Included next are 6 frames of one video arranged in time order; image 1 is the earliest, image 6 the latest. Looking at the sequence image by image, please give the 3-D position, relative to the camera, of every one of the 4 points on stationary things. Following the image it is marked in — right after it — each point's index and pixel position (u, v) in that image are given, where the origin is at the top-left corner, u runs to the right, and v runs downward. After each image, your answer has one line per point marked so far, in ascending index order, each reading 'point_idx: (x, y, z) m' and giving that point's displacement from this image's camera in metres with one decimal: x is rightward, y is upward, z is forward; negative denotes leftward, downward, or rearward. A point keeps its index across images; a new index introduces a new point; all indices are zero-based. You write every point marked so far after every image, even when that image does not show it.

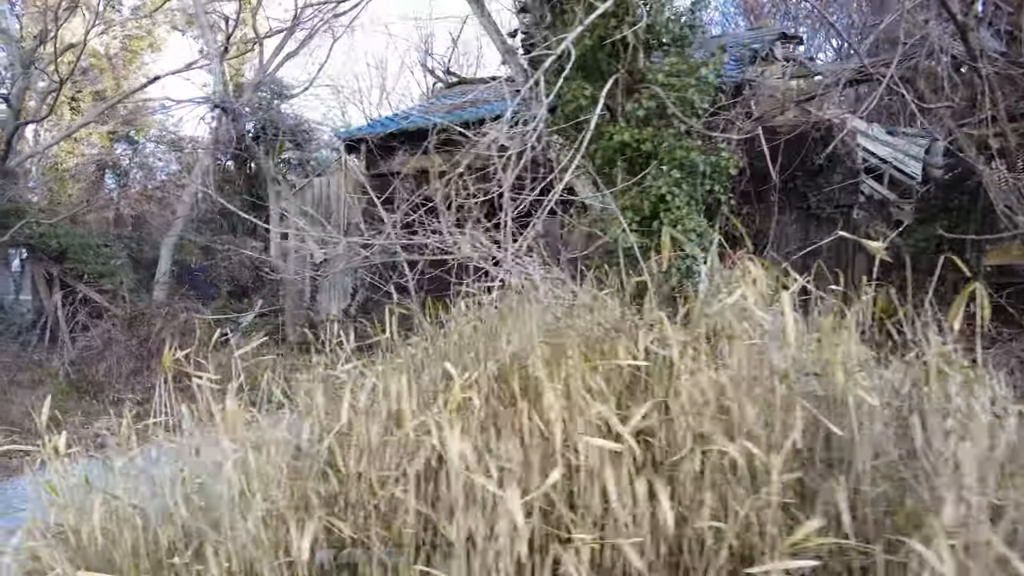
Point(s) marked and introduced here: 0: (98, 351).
0: (-5.0, -0.7, +7.4) m
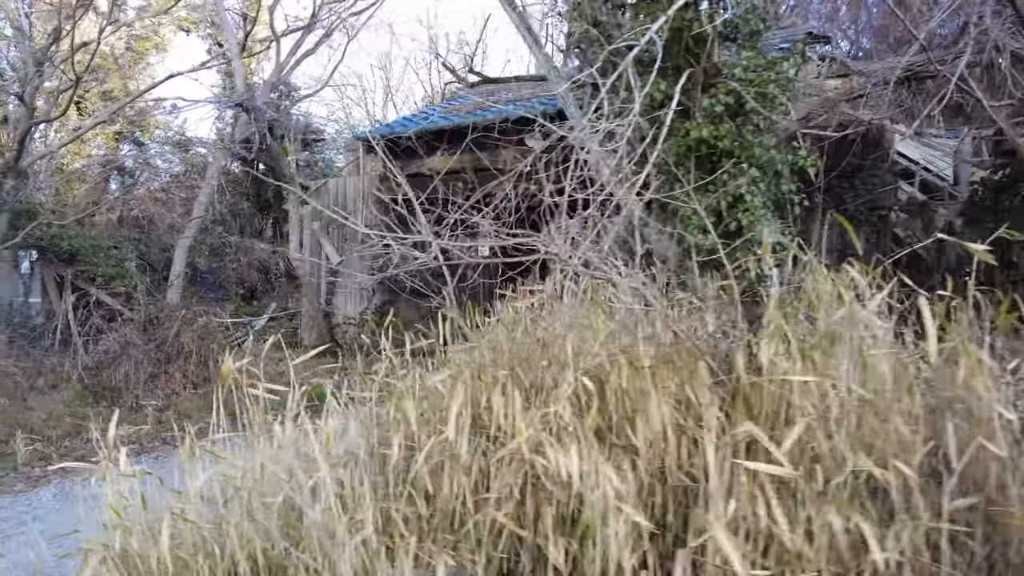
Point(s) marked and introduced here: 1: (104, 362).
0: (-4.7, -0.8, +7.2) m
1: (-4.8, -0.9, +7.3) m
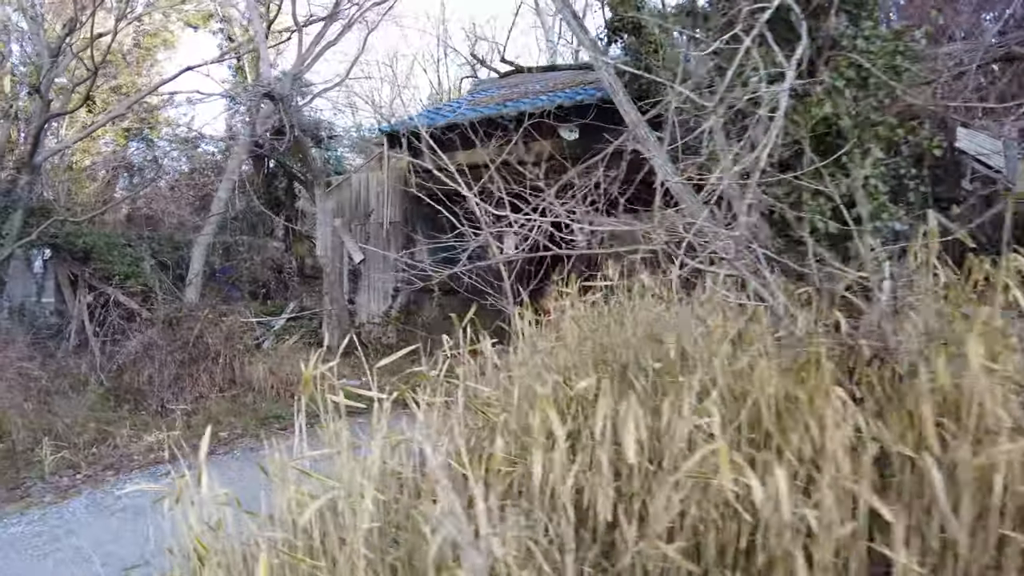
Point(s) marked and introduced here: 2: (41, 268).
0: (-4.2, -0.8, +6.9) m
1: (-4.4, -0.9, +7.0) m
2: (-7.4, +0.3, +9.7) m
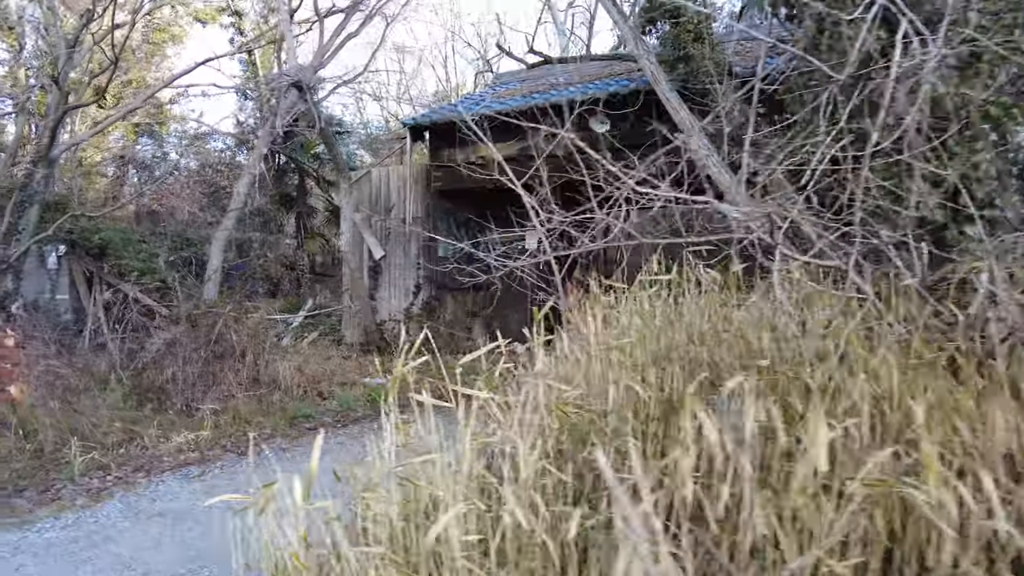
0: (-3.9, -0.7, +6.8) m
1: (-4.0, -0.8, +6.9) m
2: (-7.0, +0.4, +9.5) m
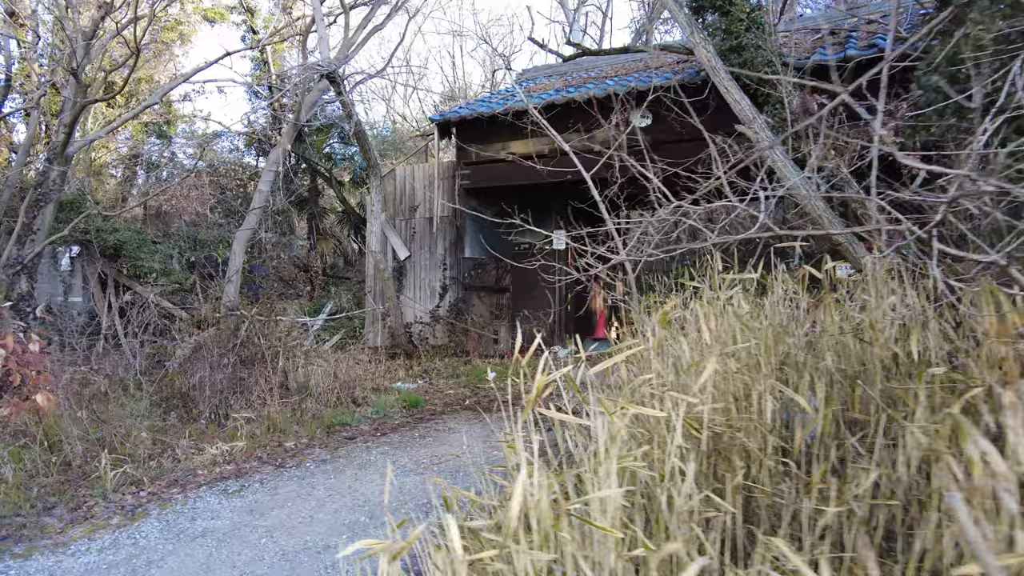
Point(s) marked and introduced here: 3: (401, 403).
0: (-3.4, -0.7, +6.5) m
1: (-3.6, -0.8, +6.5) m
2: (-6.6, +0.3, +9.2) m
3: (-1.2, -1.2, +6.6) m
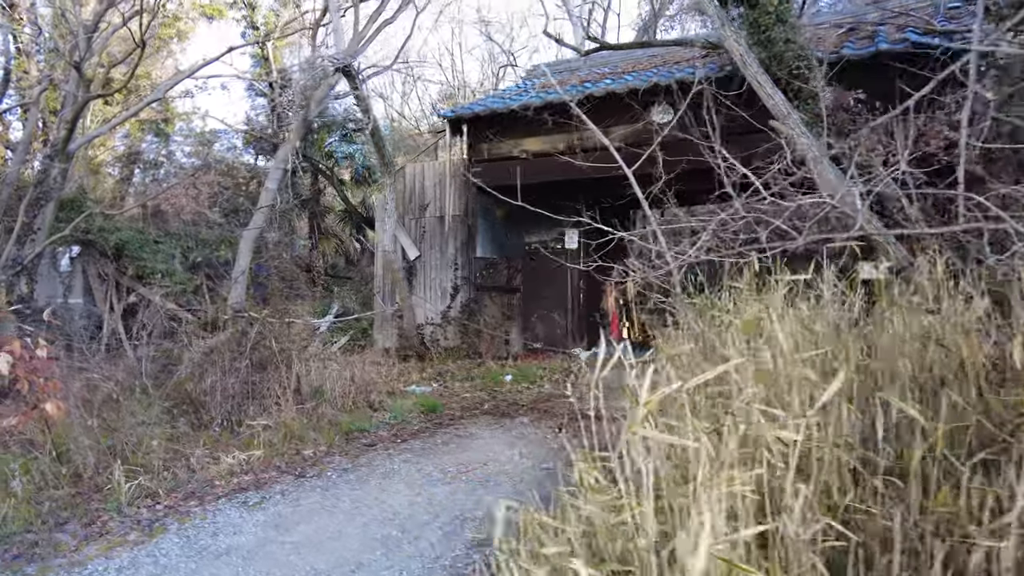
0: (-3.2, -0.7, +6.2) m
1: (-3.4, -0.9, +6.3) m
2: (-6.4, +0.3, +8.9) m
3: (-1.0, -1.2, +6.4) m
